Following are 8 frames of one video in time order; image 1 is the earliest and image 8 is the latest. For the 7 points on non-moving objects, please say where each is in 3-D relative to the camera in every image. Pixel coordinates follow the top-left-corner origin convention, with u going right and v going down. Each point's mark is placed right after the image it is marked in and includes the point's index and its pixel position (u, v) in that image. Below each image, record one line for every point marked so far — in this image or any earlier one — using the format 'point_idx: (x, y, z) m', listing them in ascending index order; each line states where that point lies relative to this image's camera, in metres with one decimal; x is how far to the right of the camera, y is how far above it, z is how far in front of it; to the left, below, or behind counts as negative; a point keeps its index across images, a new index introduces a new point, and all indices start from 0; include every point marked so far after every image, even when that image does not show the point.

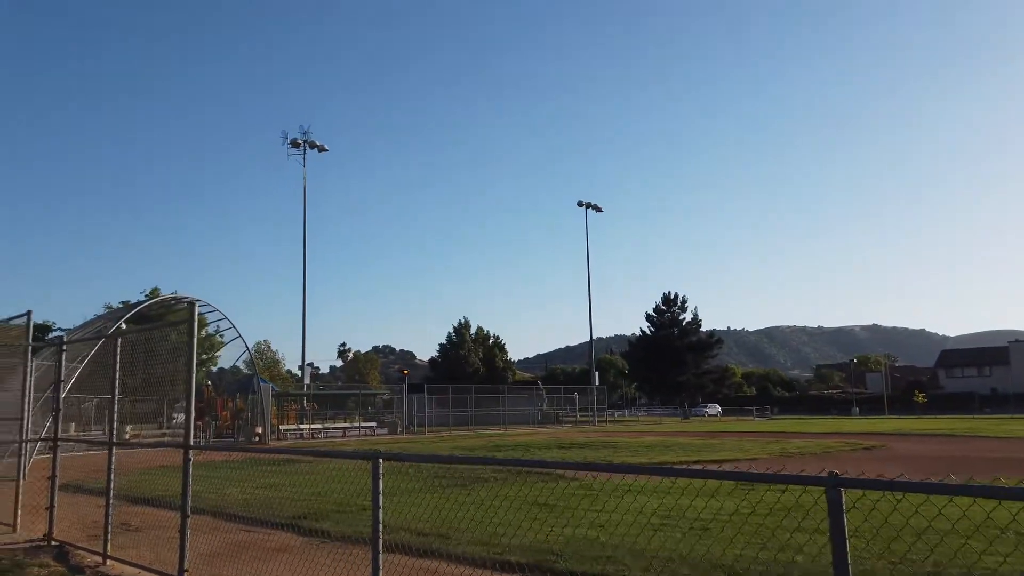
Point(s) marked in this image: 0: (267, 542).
0: (-2.4, -2.5, +7.6) m
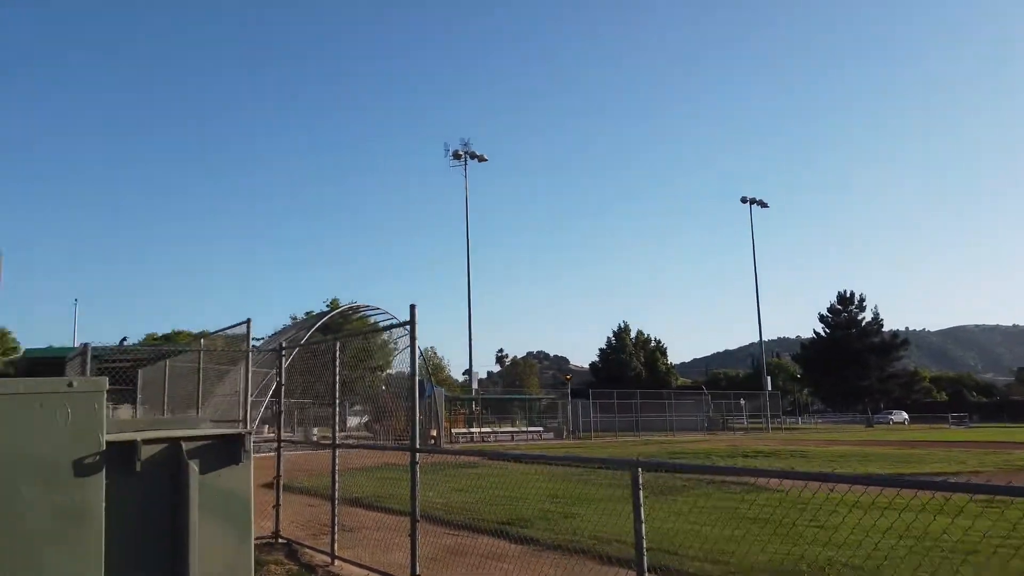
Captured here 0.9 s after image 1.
0: (-0.3, -2.6, +7.5) m
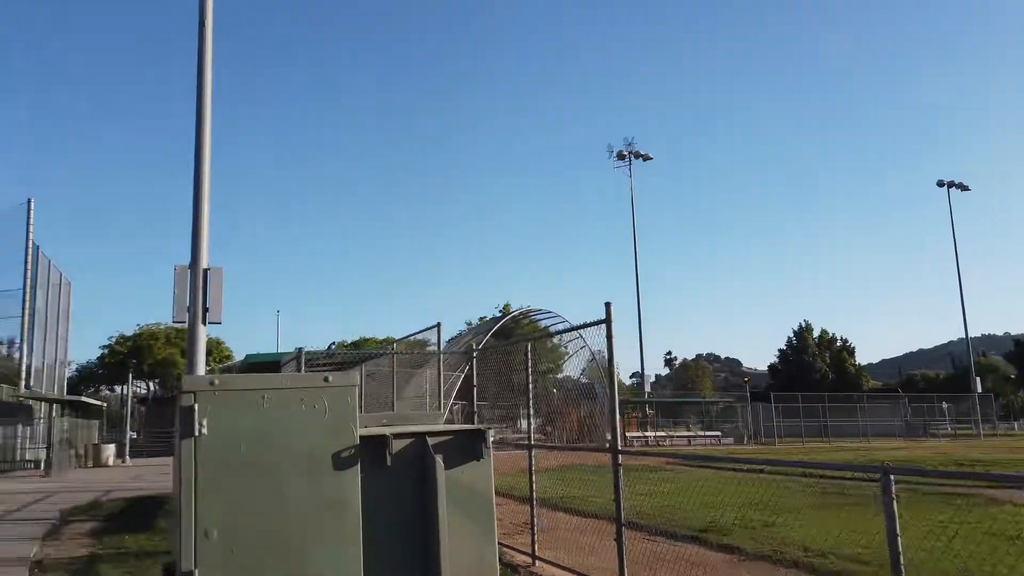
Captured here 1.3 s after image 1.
0: (+1.6, -2.5, +7.2) m
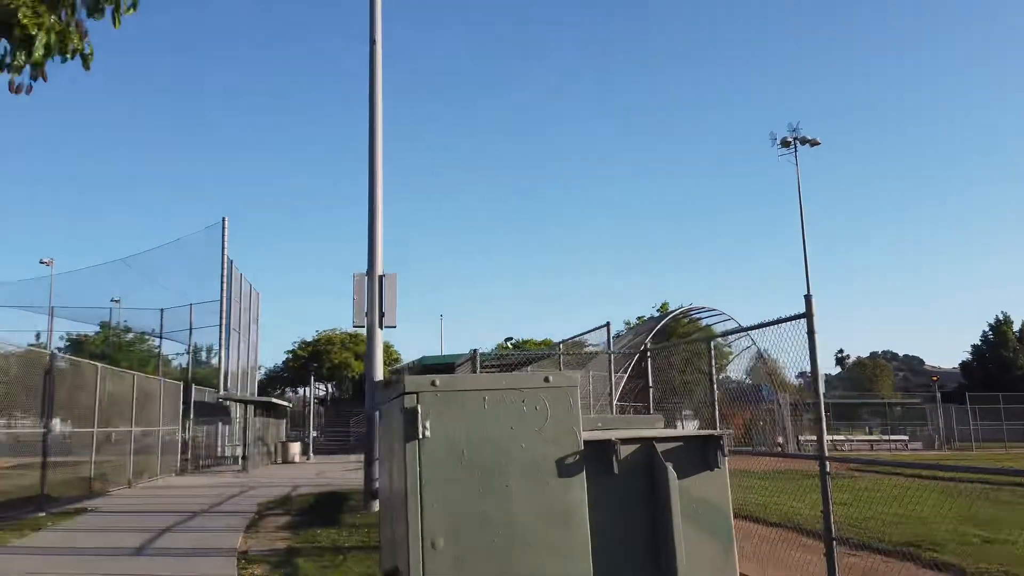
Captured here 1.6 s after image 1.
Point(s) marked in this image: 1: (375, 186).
0: (+3.3, -2.4, +6.5) m
1: (-2.2, +1.7, +12.5) m
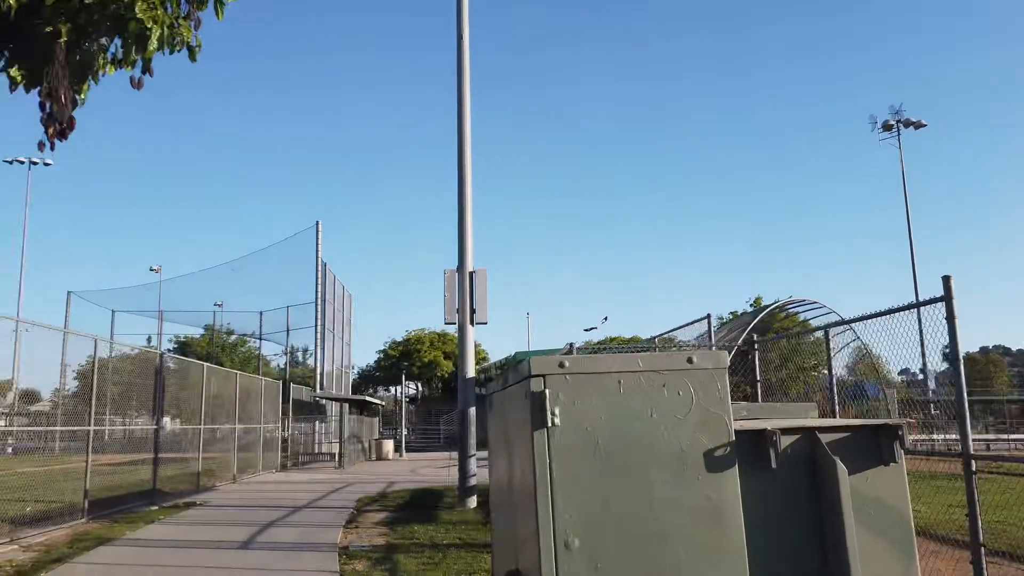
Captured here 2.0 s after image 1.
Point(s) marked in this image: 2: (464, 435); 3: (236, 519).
0: (+4.1, -2.3, +5.9) m
1: (-0.8, +1.7, +12.5) m
2: (-0.7, -2.3, +11.8) m
3: (-3.9, -3.2, +10.6) m
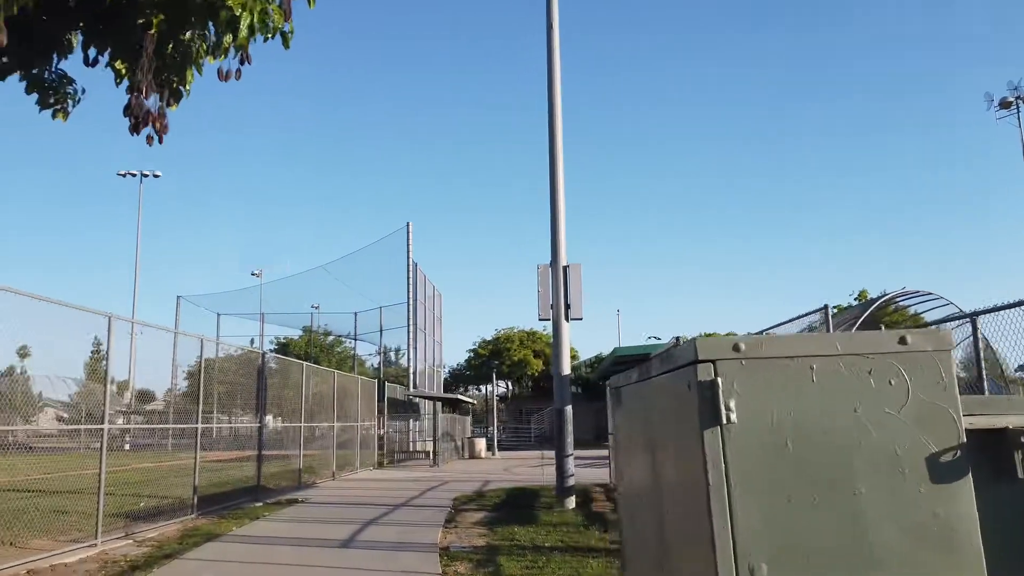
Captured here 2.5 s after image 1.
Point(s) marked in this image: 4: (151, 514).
0: (+4.9, -2.1, +5.0) m
1: (+0.7, +1.8, +12.1) m
2: (+0.7, -2.2, +11.4) m
3: (-2.5, -3.2, +10.7) m
4: (-5.0, -3.1, +10.5) m
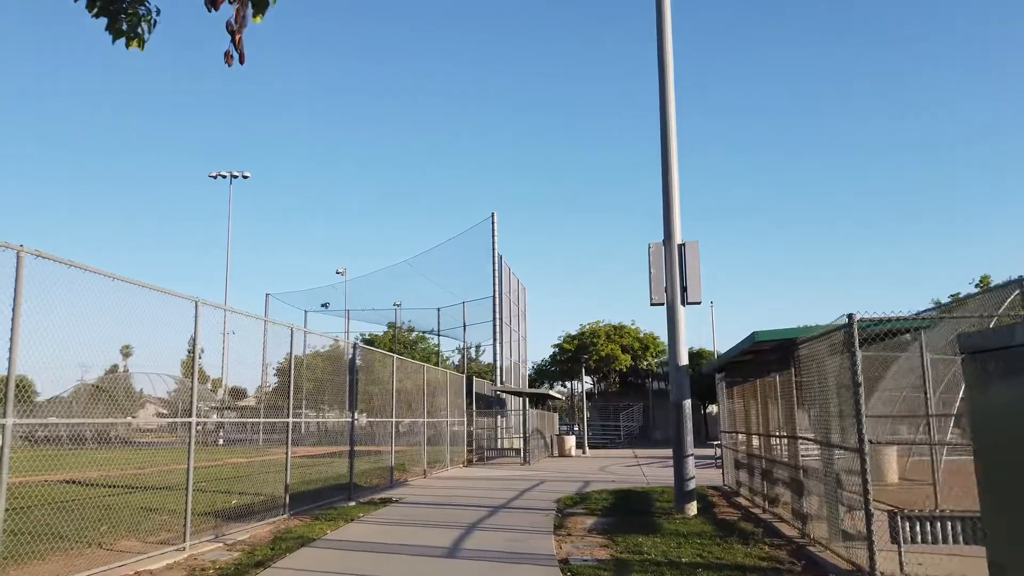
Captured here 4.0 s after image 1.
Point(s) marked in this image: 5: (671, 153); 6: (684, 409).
0: (+5.7, -1.8, +3.5) m
1: (+2.3, +2.1, +11.0) m
2: (+2.3, -1.9, +10.3) m
3: (-1.0, -3.0, +9.8) m
4: (-3.5, -2.9, +9.9) m
5: (+2.3, +2.0, +10.9) m
6: (+2.3, -1.6, +10.3) m
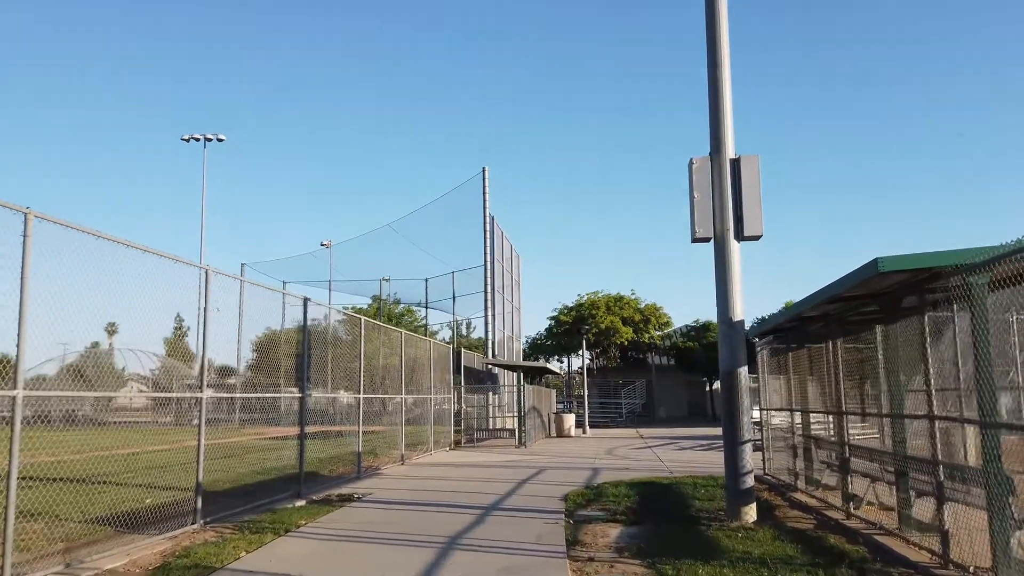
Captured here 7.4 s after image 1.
0: (+5.8, -1.3, +0.9) m
1: (+2.2, +2.8, +8.2) m
2: (+2.2, -1.2, +7.6) m
3: (-1.0, -2.3, +7.2) m
4: (-3.6, -2.2, +7.2) m
5: (+2.2, +2.7, +8.2) m
6: (+2.3, -0.9, +7.6) m
